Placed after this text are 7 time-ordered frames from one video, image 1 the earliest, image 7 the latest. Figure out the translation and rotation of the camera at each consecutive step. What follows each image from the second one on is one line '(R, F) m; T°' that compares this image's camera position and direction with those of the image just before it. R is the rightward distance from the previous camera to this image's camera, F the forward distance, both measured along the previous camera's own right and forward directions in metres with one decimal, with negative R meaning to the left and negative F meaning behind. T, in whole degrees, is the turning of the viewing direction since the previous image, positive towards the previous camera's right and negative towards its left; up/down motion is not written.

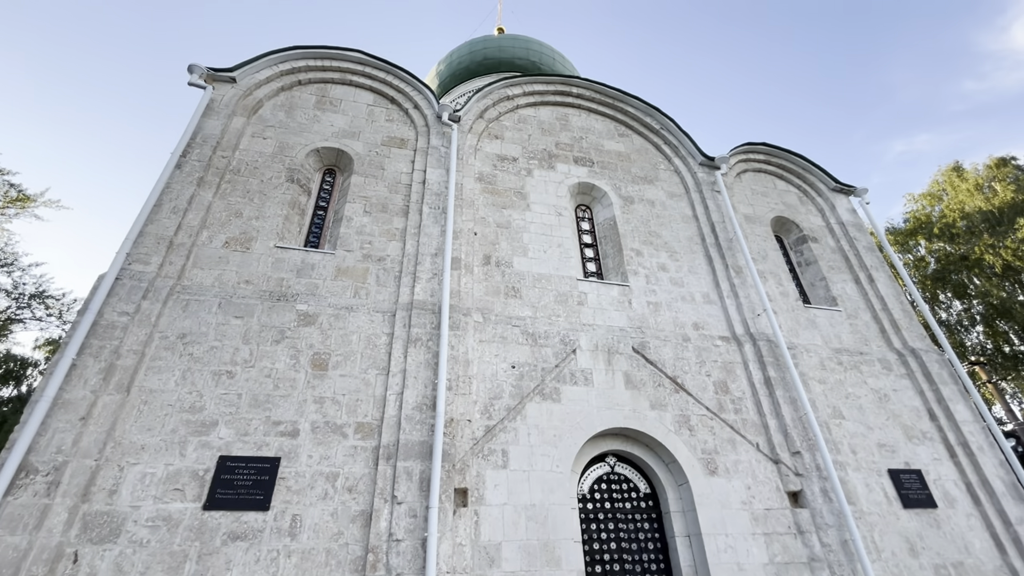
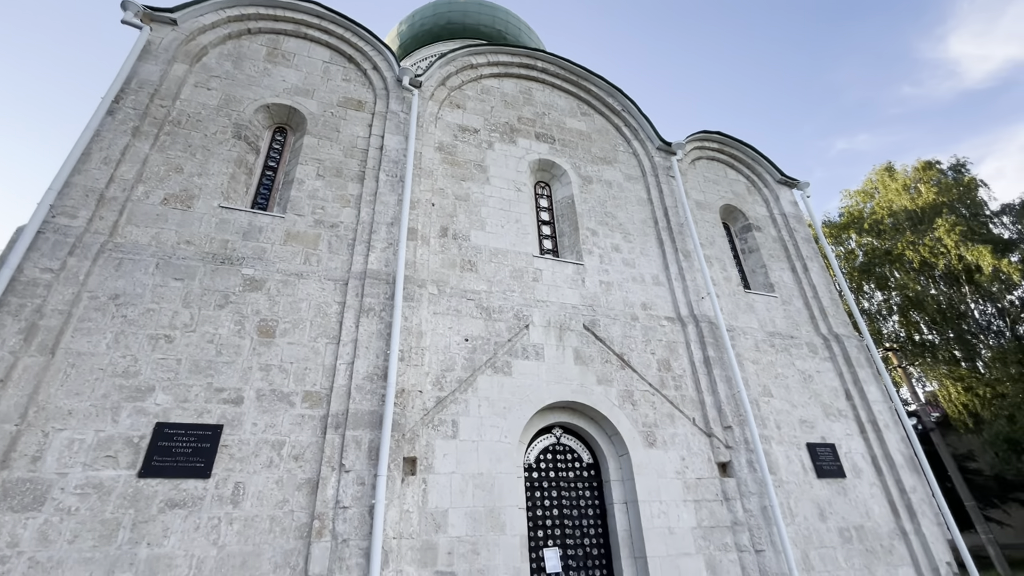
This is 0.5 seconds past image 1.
(0.0, 0.0) m; +5°
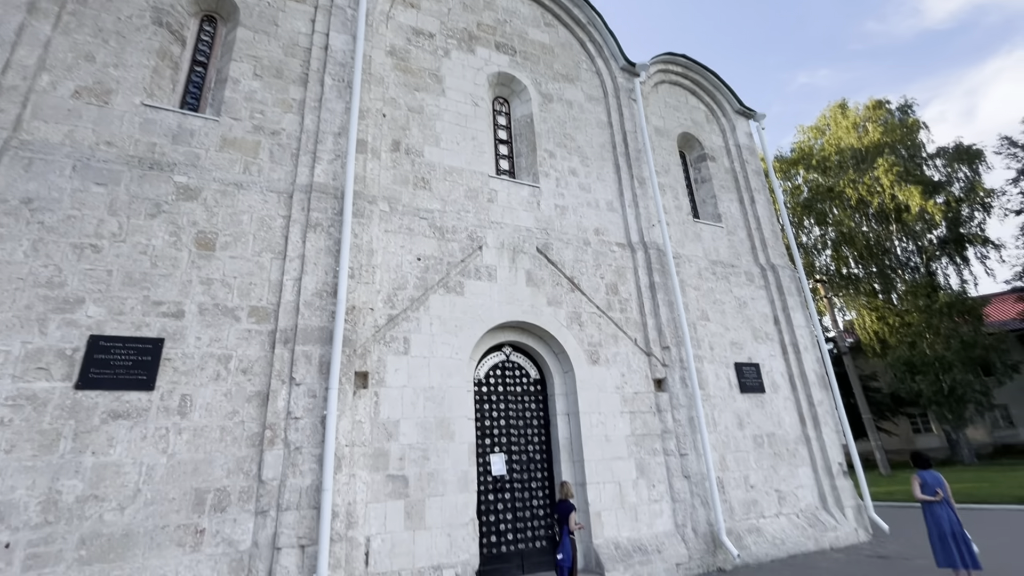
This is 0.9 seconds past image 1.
(0.0, 0.0) m; +5°
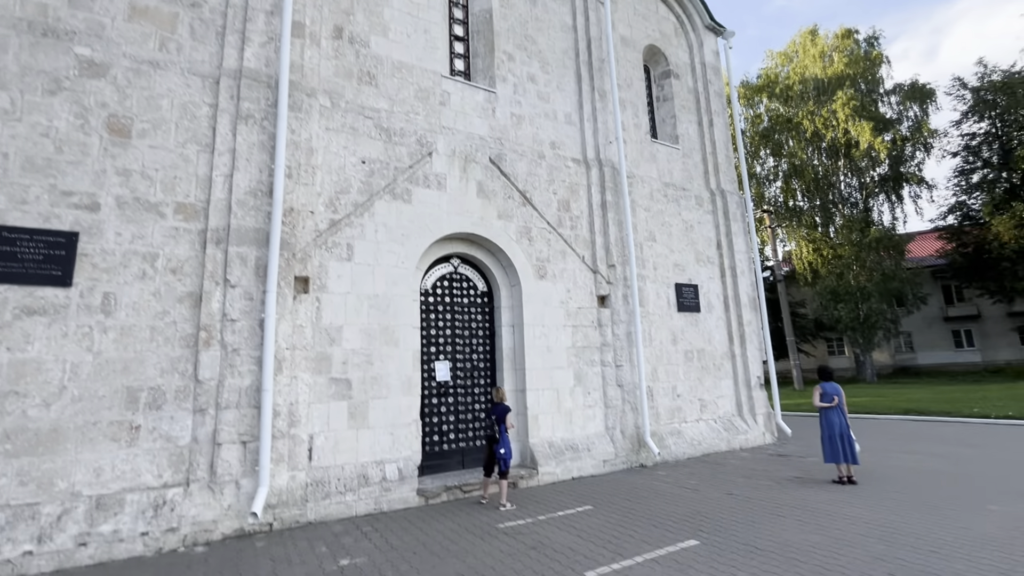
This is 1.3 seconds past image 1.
(+0.1, 0.0) m; +5°
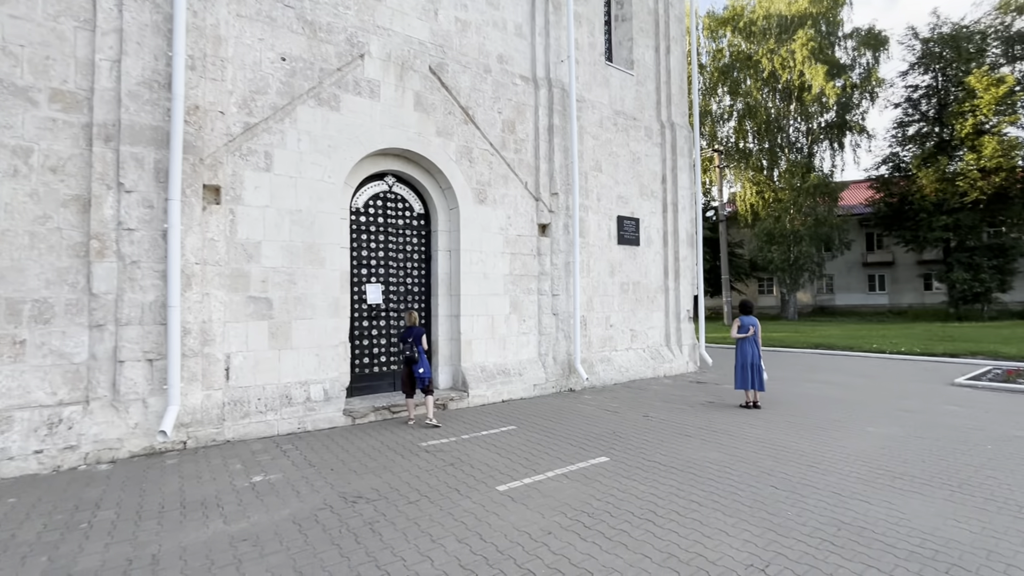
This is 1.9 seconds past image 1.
(+0.3, +0.2) m; +6°
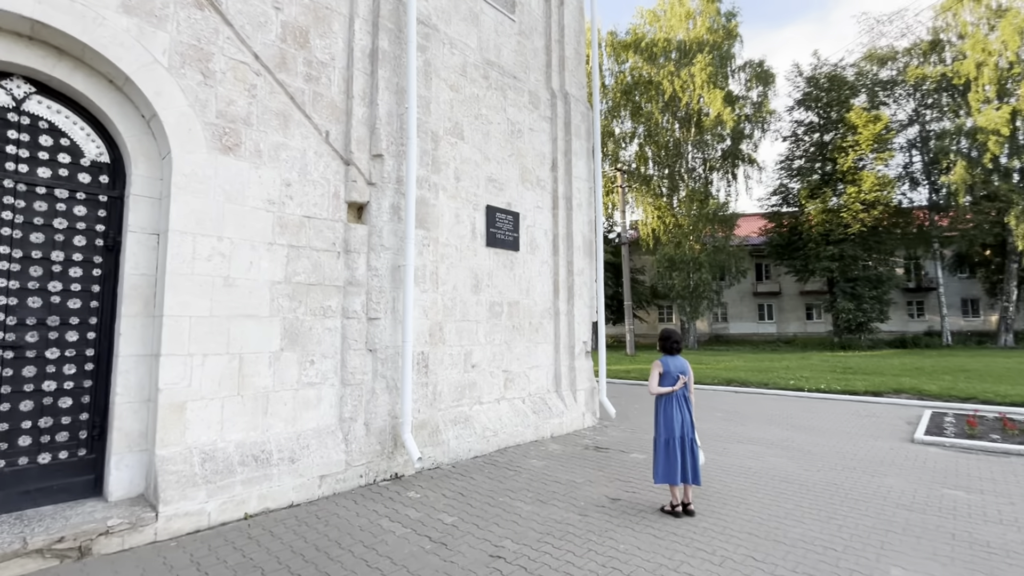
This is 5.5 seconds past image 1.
(+1.3, +3.2) m; +11°
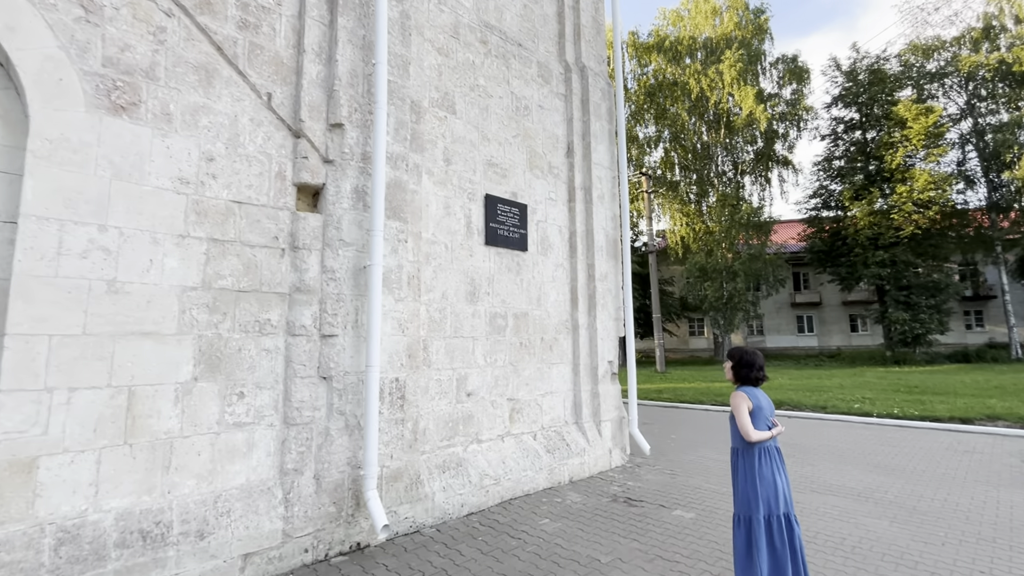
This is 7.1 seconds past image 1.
(+0.2, +1.4) m; -3°
